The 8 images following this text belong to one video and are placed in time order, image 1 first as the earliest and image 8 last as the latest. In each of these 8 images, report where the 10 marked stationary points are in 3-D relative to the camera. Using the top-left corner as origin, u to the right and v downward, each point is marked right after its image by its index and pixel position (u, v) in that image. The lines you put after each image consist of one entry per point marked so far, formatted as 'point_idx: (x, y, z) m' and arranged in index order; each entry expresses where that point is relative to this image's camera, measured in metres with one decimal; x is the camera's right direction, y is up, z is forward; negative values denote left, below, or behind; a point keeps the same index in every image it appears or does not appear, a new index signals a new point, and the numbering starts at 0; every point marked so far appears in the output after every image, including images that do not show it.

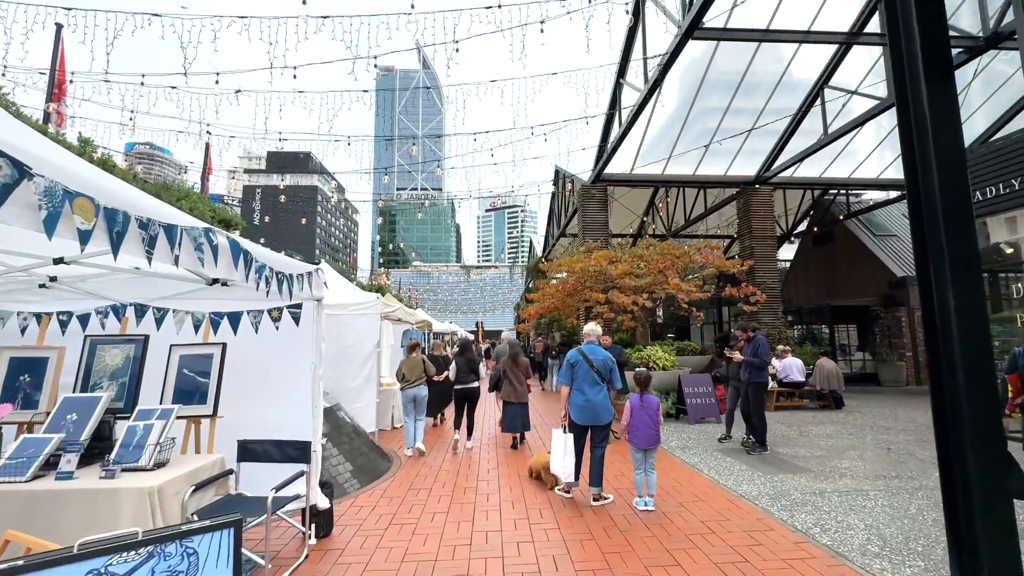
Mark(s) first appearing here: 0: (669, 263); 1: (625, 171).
0: (+3.1, +0.5, +9.1) m
1: (+3.2, +3.3, +13.1) m
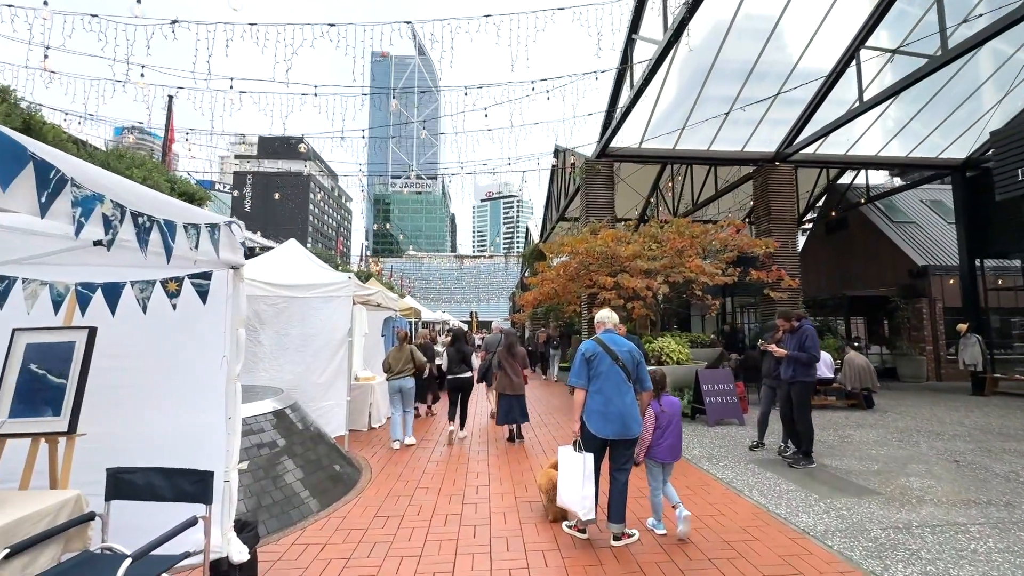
0: (+3.0, +0.8, +8.0) m
1: (+3.1, +3.6, +12.0) m
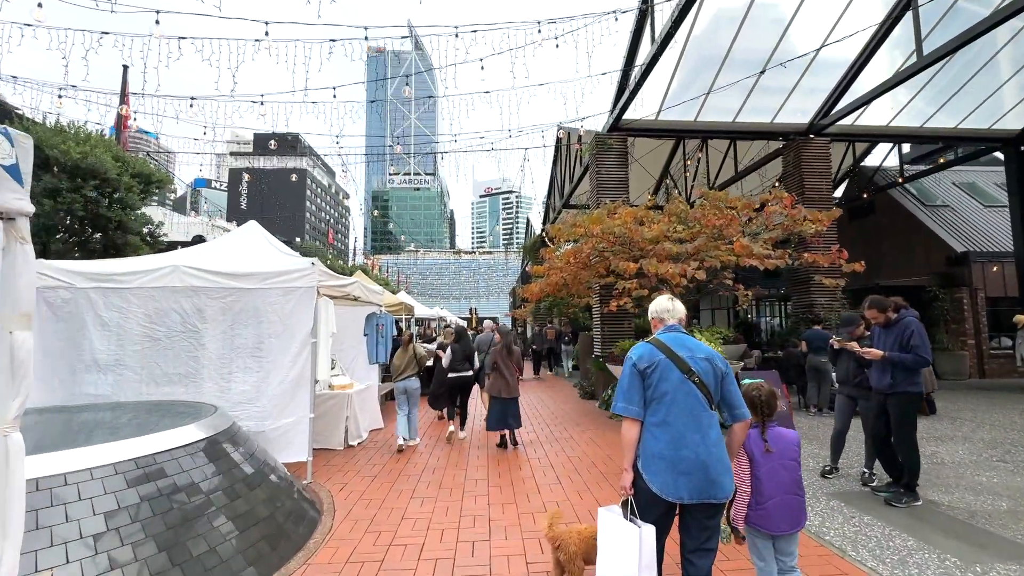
0: (+3.0, +1.0, +6.6) m
1: (+3.1, +3.9, +10.6) m
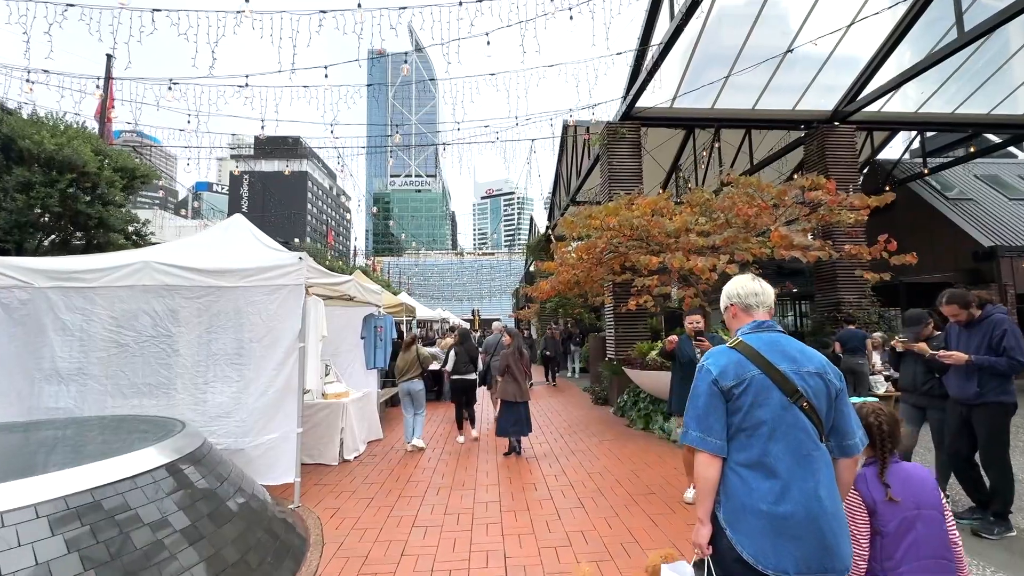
0: (+3.2, +1.0, +6.0) m
1: (+3.2, +3.9, +10.0) m
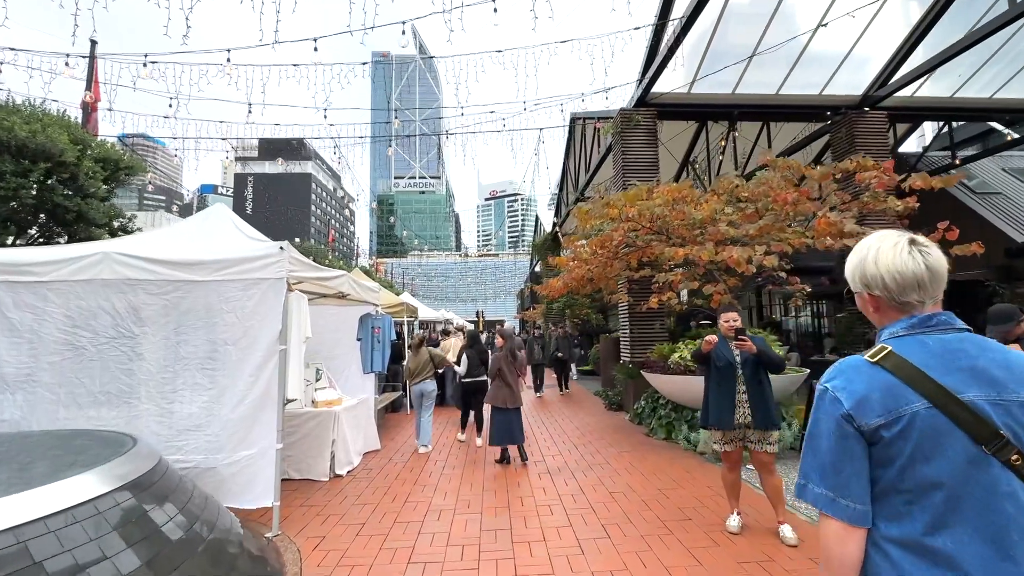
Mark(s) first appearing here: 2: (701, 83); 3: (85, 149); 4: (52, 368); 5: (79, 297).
0: (+3.3, +1.1, +5.4) m
1: (+3.4, +3.9, +9.4) m
2: (+3.7, +4.0, +9.3) m
3: (-7.5, +2.4, +8.3) m
4: (-3.9, -0.7, +4.0) m
5: (-3.7, -0.1, +4.0) m
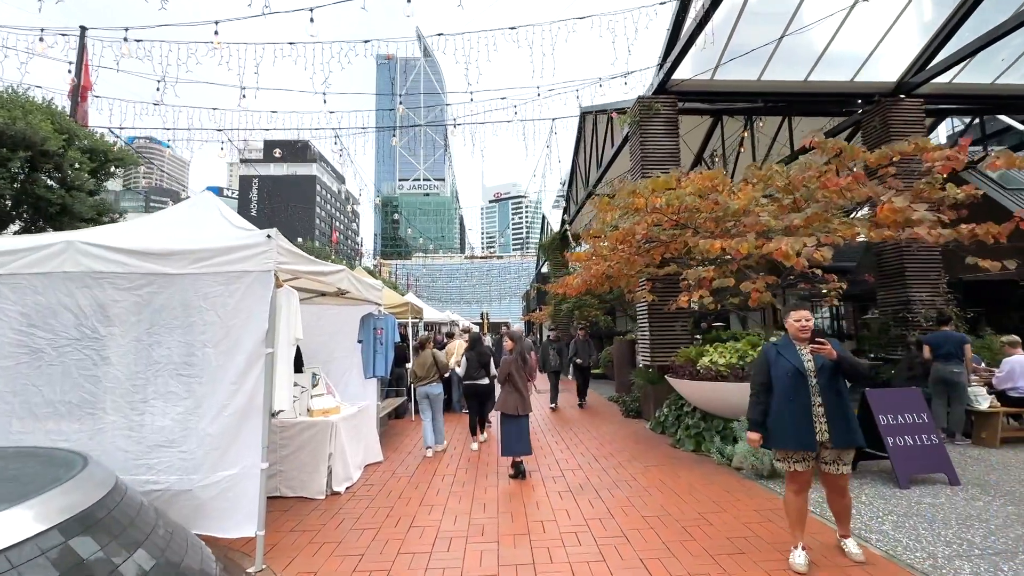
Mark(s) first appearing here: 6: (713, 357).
0: (+3.5, +1.1, +4.8) m
1: (+3.6, +4.0, +8.8) m
2: (+3.9, +4.0, +8.7) m
3: (-7.3, +2.5, +7.8) m
4: (-3.7, -0.6, +3.5) m
5: (-3.5, 0.0, +3.5) m
6: (+2.6, -0.9, +6.0) m
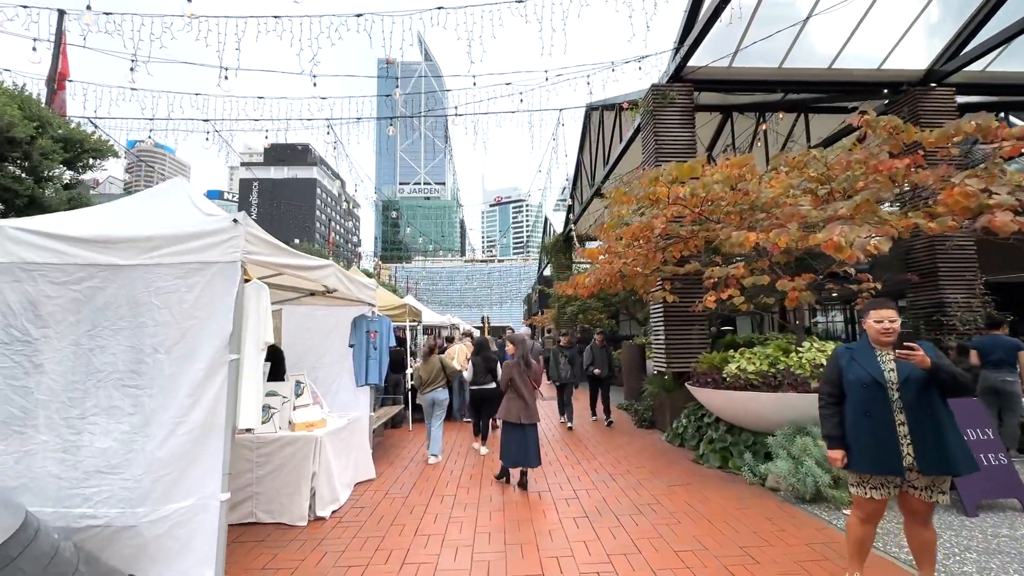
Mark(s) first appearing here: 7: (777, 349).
0: (+3.5, +1.1, +4.3) m
1: (+3.7, +3.9, +8.3) m
2: (+4.0, +4.0, +8.2) m
3: (-7.2, +2.5, +7.3) m
4: (-3.6, -0.6, +2.9) m
5: (-3.5, 0.0, +2.9) m
6: (+2.6, -0.9, +5.4) m
7: (+3.1, -0.7, +5.5) m
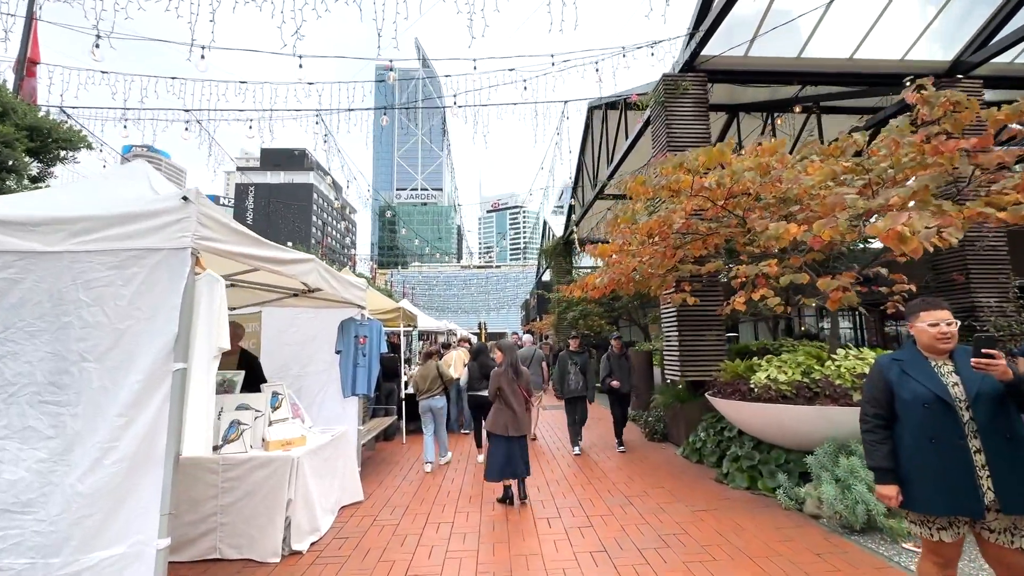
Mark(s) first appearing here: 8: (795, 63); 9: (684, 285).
0: (+3.6, +1.1, +3.8) m
1: (+3.7, +3.9, +7.8) m
2: (+4.0, +4.0, +7.7) m
3: (-7.1, +2.5, +6.7) m
4: (-3.6, -0.5, +2.3) m
5: (-3.4, +0.1, +2.4) m
6: (+2.7, -0.9, +4.9) m
7: (+3.2, -0.7, +5.0) m
8: (+4.9, +3.9, +8.2) m
9: (+2.2, 0.0, +6.3) m
